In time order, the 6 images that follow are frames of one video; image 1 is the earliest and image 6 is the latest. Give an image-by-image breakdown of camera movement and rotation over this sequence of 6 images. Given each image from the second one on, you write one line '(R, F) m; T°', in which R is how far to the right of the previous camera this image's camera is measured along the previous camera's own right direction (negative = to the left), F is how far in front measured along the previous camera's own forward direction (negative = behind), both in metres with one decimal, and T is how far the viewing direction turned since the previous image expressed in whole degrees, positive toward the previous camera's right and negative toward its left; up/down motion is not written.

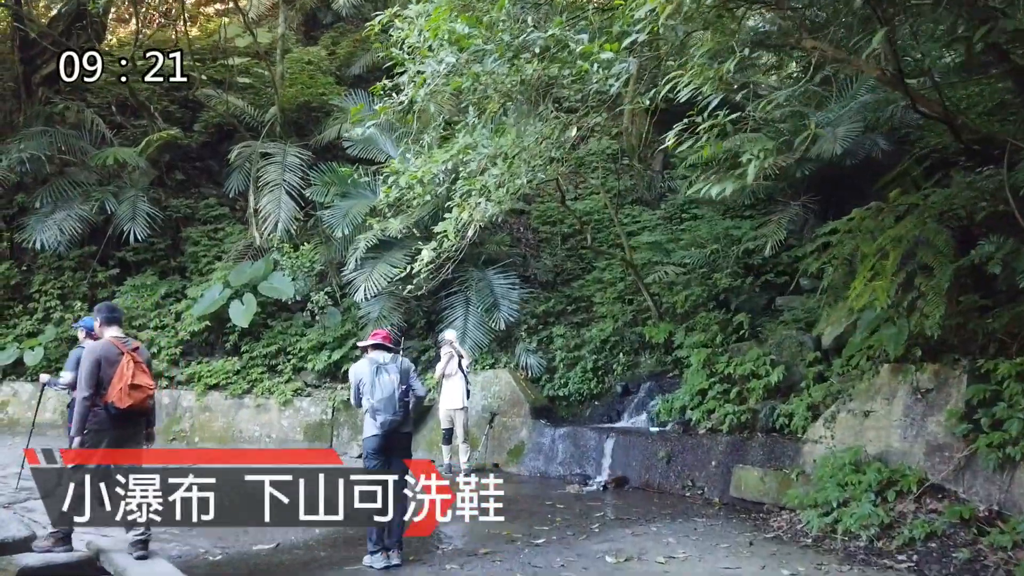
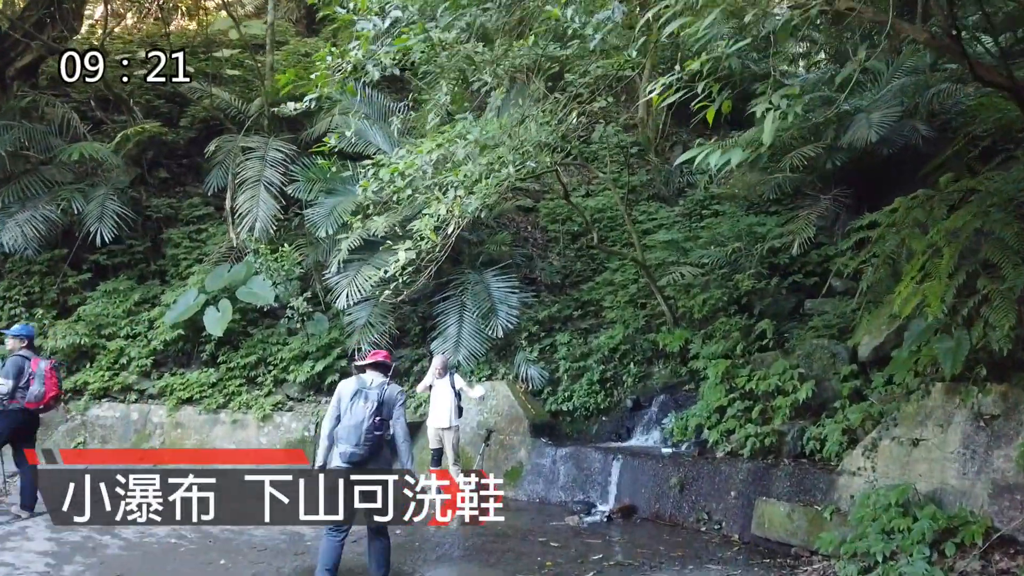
(+0.3, +0.8) m; -2°
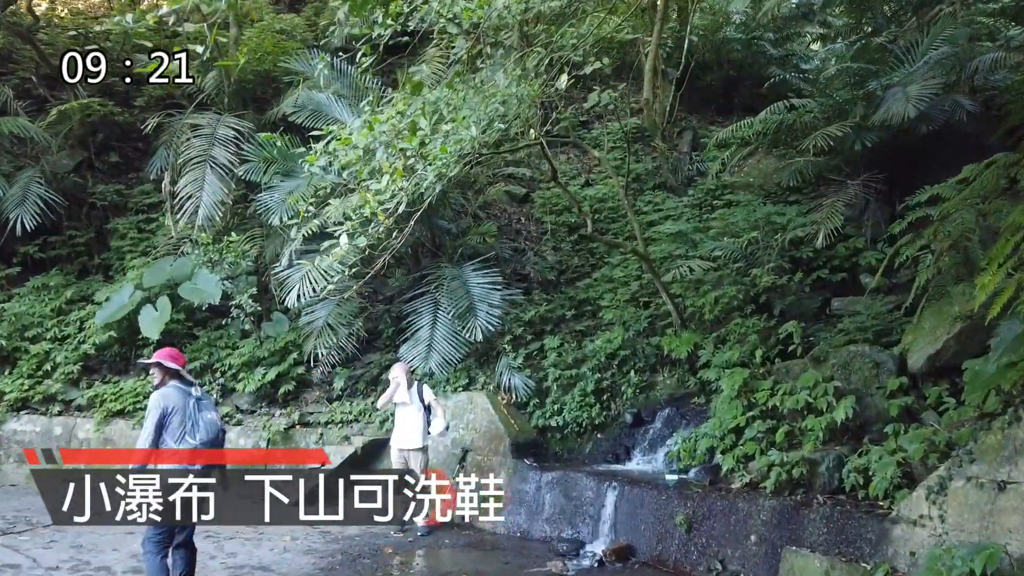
(+0.3, +1.1) m; -1°
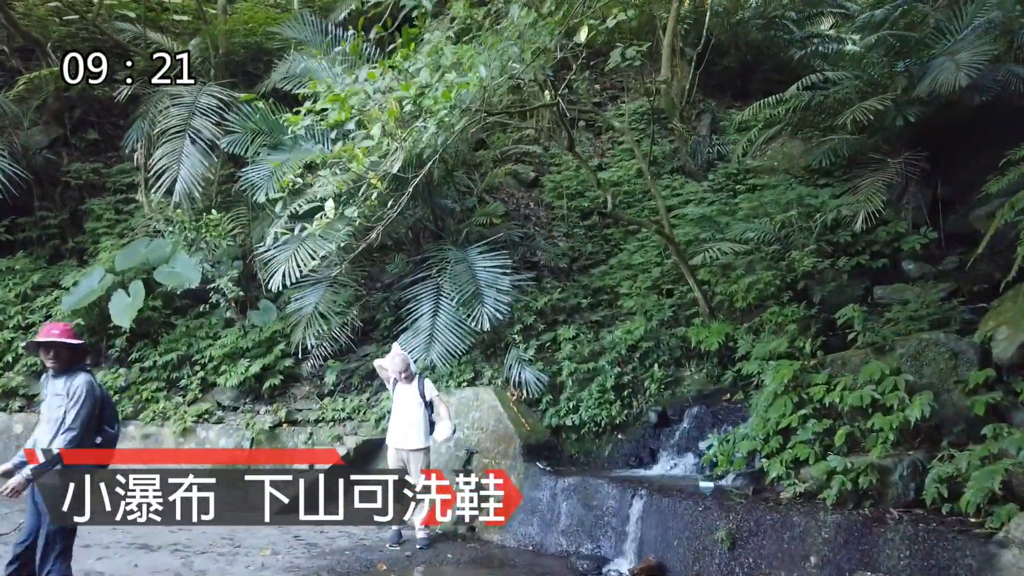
(-0.1, +0.7) m; 0°
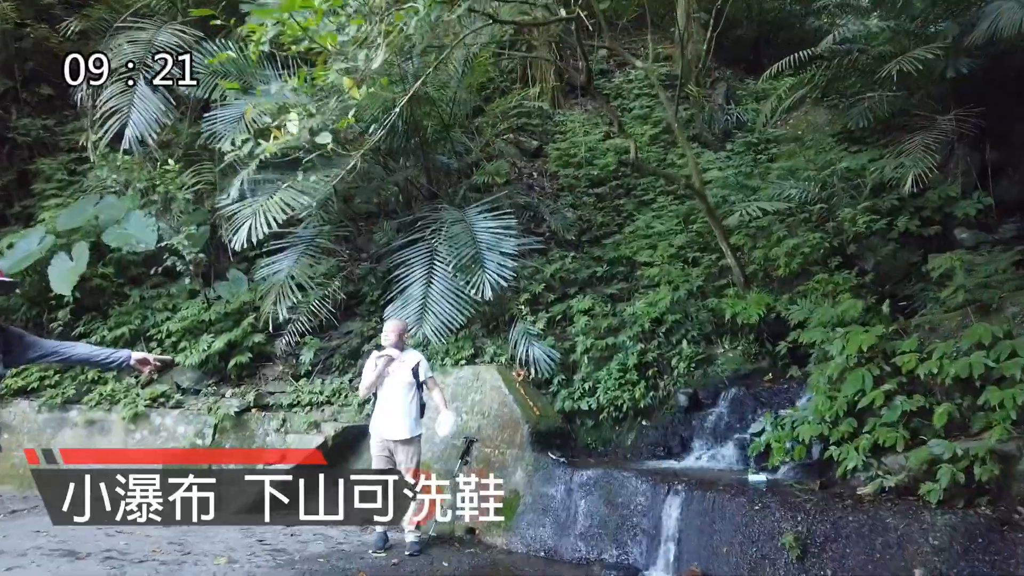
(-0.1, +0.9) m; 0°
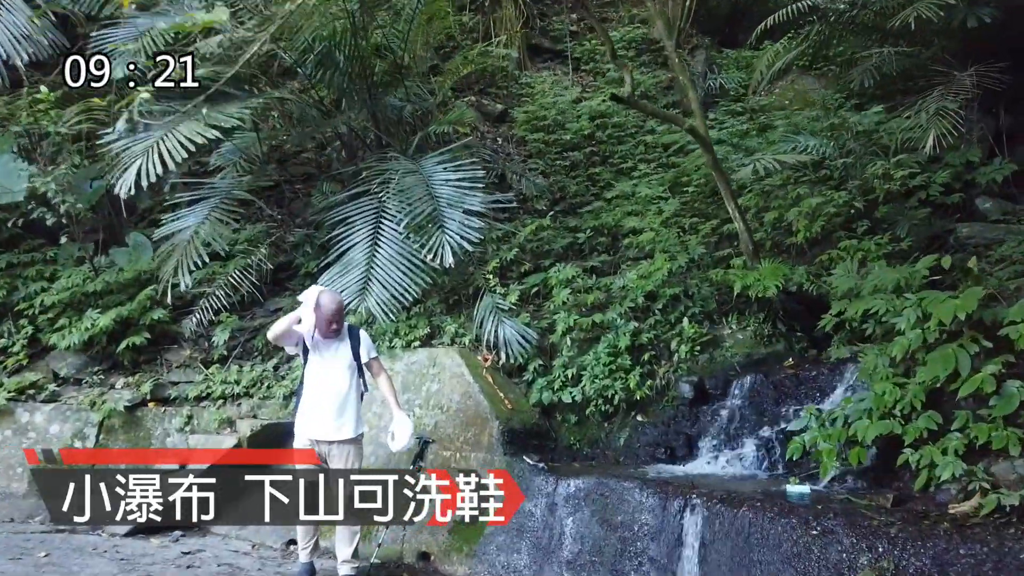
(-0.1, +1.1) m; +3°
